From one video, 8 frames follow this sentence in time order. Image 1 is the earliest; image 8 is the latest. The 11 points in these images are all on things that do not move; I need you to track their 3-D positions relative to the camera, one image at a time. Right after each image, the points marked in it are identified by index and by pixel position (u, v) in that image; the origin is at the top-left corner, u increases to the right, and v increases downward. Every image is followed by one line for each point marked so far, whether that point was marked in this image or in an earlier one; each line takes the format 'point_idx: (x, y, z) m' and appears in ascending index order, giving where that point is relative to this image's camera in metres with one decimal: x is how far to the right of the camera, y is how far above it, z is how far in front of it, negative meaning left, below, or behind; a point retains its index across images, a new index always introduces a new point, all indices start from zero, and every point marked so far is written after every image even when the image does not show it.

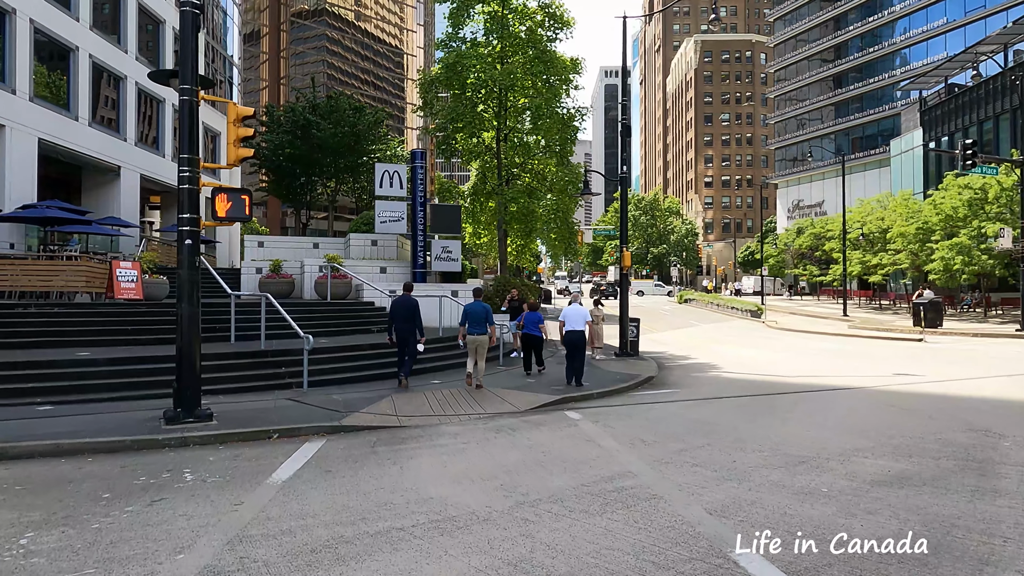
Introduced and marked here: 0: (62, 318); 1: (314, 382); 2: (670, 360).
0: (-7.5, -0.5, +11.0) m
1: (-2.9, -1.4, +9.7) m
2: (+3.9, -1.8, +16.5) m
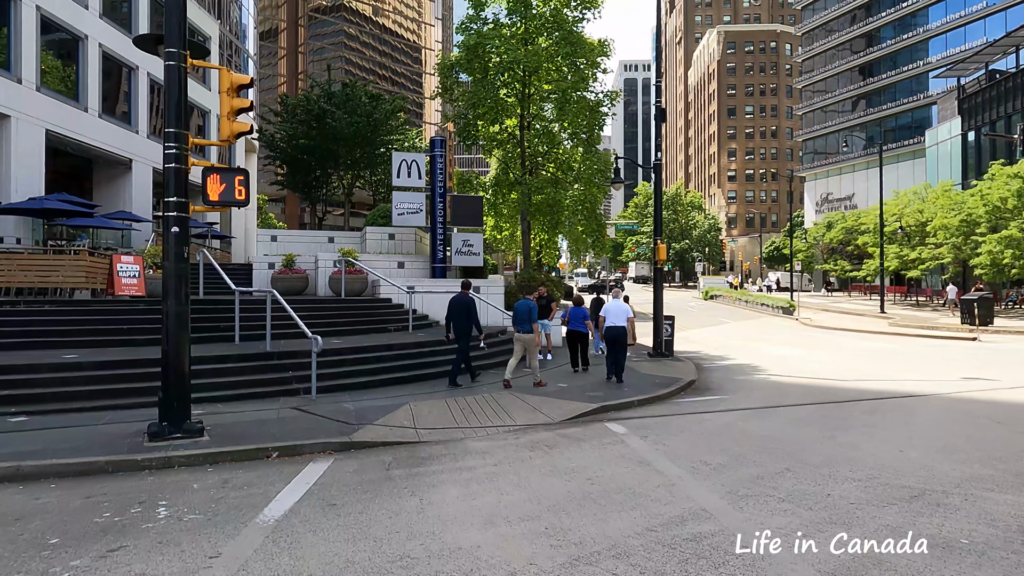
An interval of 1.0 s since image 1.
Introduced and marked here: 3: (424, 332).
0: (-7.1, -0.4, +10.2) m
1: (-2.5, -1.3, +8.8) m
2: (+4.5, -1.7, +15.4) m
3: (-1.8, -0.9, +13.2) m
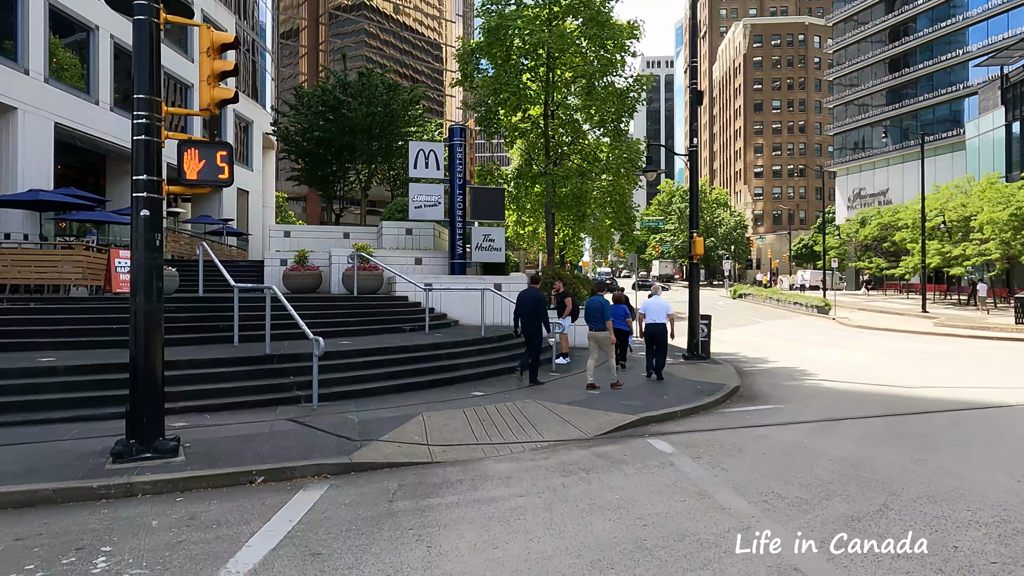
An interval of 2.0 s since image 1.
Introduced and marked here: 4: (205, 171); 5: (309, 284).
0: (-6.7, -0.4, +9.4) m
1: (-2.2, -1.3, +7.8) m
2: (+5.0, -1.6, +14.2) m
3: (-1.3, -0.8, +12.2) m
4: (-2.5, +1.0, +5.5) m
5: (-4.7, +0.1, +15.5) m
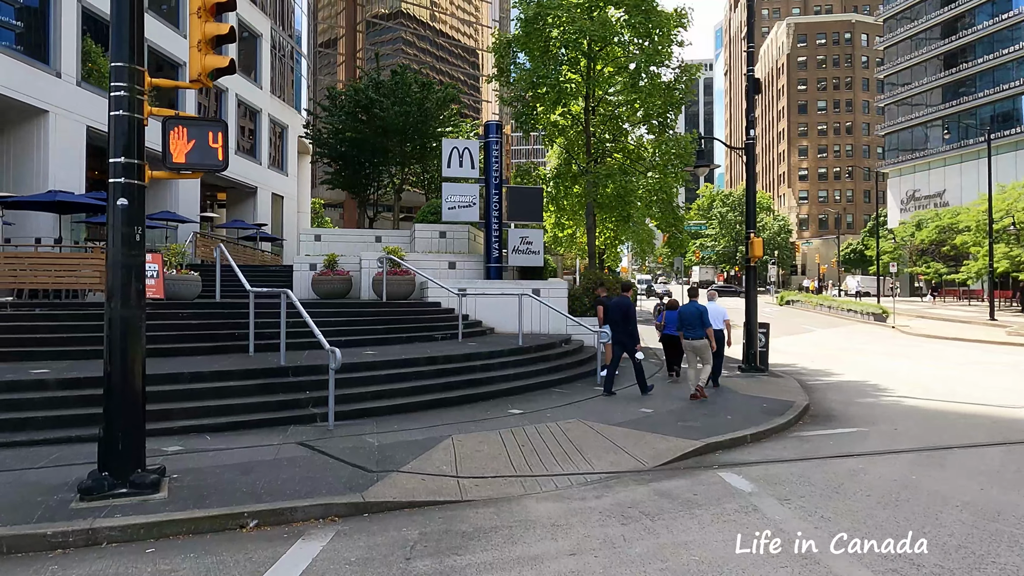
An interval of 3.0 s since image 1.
0: (-6.2, -0.4, +8.7) m
1: (-1.7, -1.3, +6.9) m
2: (+5.8, -1.7, +12.9) m
3: (-0.6, -0.9, +11.3) m
4: (-2.2, +0.9, +4.7) m
5: (-3.8, -0.1, +14.8) m
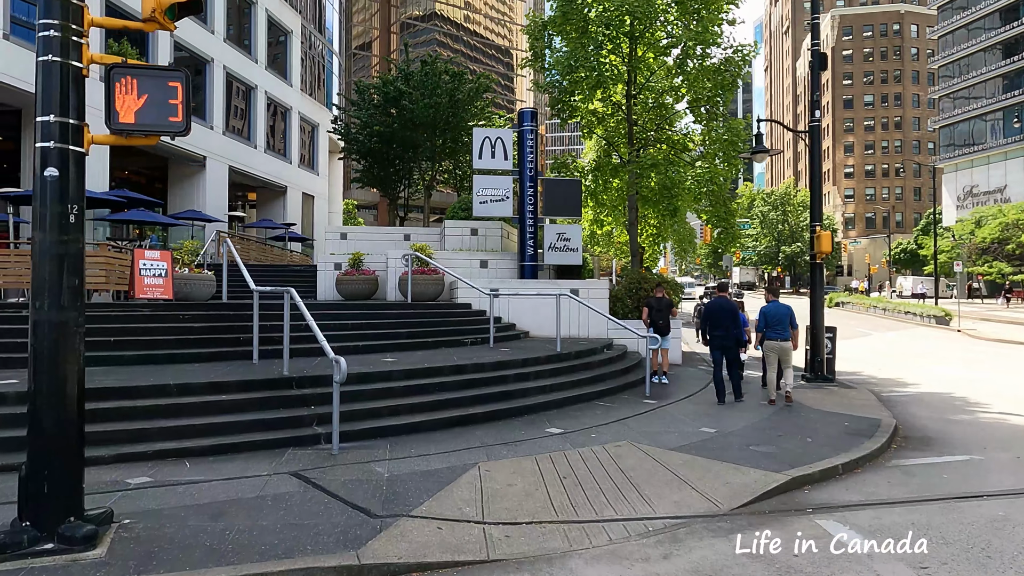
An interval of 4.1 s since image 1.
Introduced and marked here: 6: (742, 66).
0: (-5.8, -0.4, +7.9) m
1: (-1.4, -1.3, +5.9) m
2: (+6.4, -1.7, +11.5) m
3: (-0.1, -0.9, +10.2) m
4: (-2.0, +1.0, +3.7) m
5: (-3.1, -0.1, +13.9) m
6: (+5.4, +5.2, +15.6) m
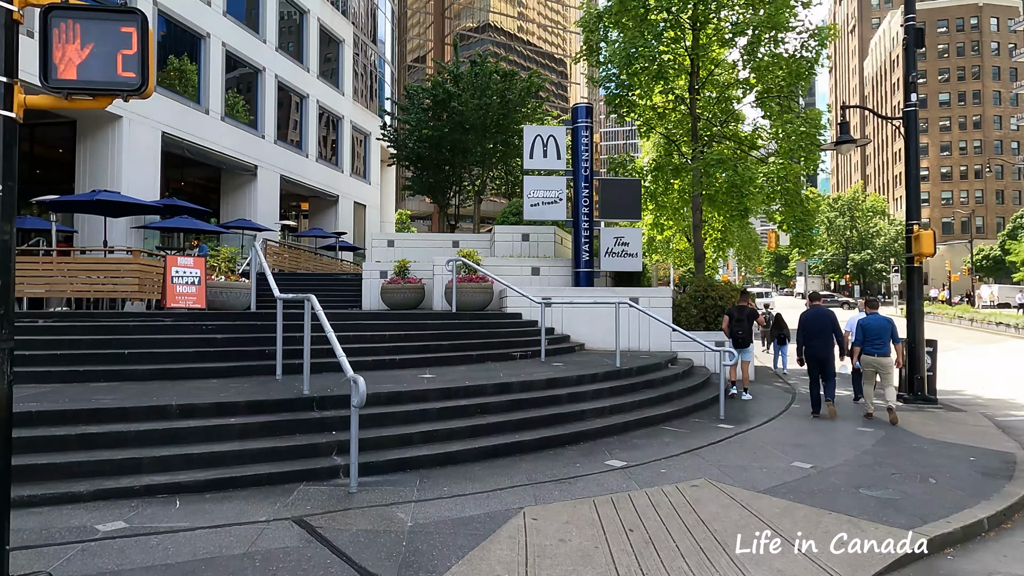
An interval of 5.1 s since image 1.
0: (-5.2, -0.5, +7.4) m
1: (-1.0, -1.3, +5.0) m
2: (+7.3, -1.8, +9.9) m
3: (+0.7, -1.0, +9.1) m
4: (-1.8, +1.0, +2.9) m
5: (-2.0, -0.2, +13.1) m
6: (+6.5, +5.0, +14.2) m
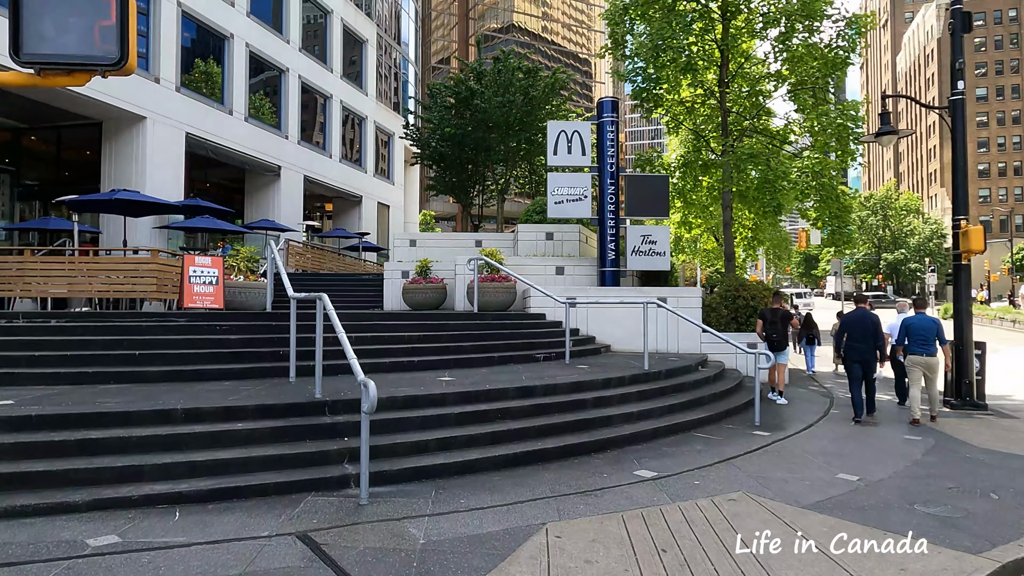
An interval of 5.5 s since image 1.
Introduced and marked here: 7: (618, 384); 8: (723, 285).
0: (-4.9, -0.5, +7.2) m
1: (-0.8, -1.3, +4.7) m
2: (+7.6, -1.8, +9.3) m
3: (+1.0, -1.0, +8.8) m
4: (-1.7, +1.0, +2.6) m
5: (-1.6, -0.2, +12.8) m
6: (+7.0, +5.0, +13.7) m
7: (+1.2, -1.0, +7.3) m
8: (+3.8, +0.1, +11.9) m
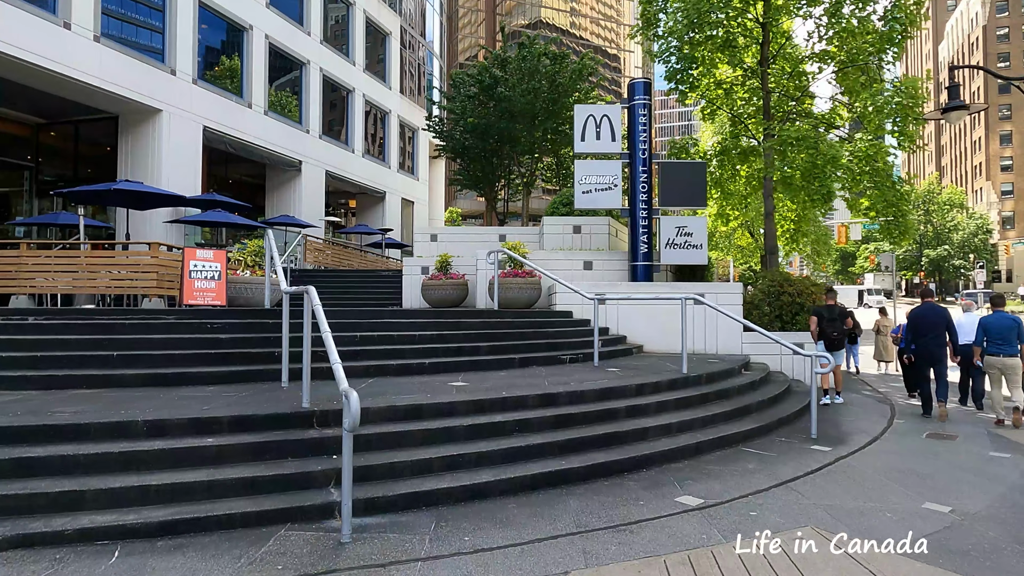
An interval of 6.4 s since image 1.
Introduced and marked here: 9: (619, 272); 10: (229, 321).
0: (-4.7, -0.5, +6.6) m
1: (-0.7, -1.3, +3.9) m
2: (+7.9, -1.7, +8.2) m
3: (+1.2, -0.9, +7.9) m
4: (-1.7, +1.0, +1.8) m
5: (-1.1, -0.2, +12.1) m
6: (+7.5, +5.1, +12.5) m
7: (+1.4, -1.0, +6.5) m
8: (+4.2, +0.1, +10.9) m
9: (+2.0, +0.3, +12.8) m
10: (-2.9, -0.3, +7.0) m
